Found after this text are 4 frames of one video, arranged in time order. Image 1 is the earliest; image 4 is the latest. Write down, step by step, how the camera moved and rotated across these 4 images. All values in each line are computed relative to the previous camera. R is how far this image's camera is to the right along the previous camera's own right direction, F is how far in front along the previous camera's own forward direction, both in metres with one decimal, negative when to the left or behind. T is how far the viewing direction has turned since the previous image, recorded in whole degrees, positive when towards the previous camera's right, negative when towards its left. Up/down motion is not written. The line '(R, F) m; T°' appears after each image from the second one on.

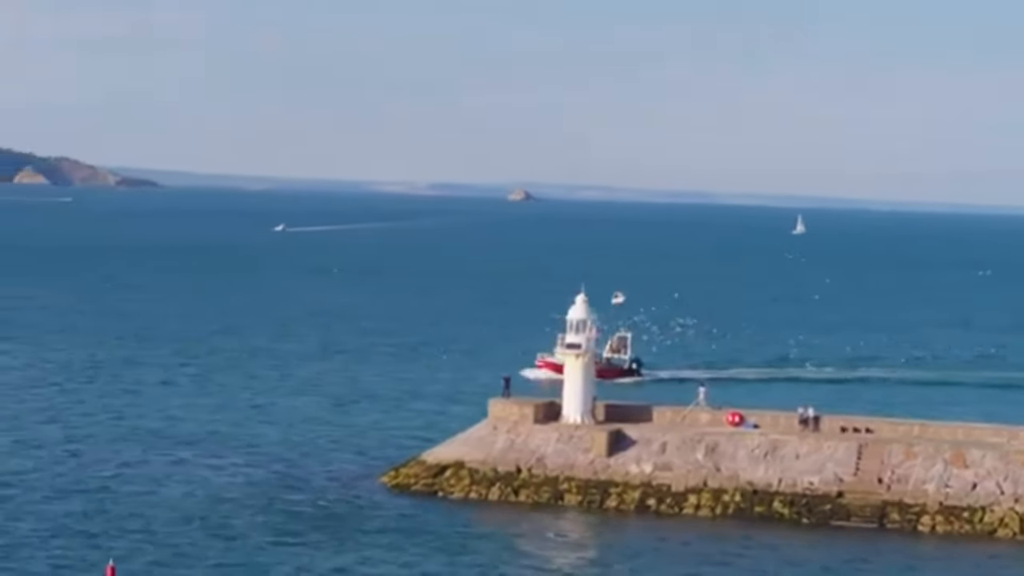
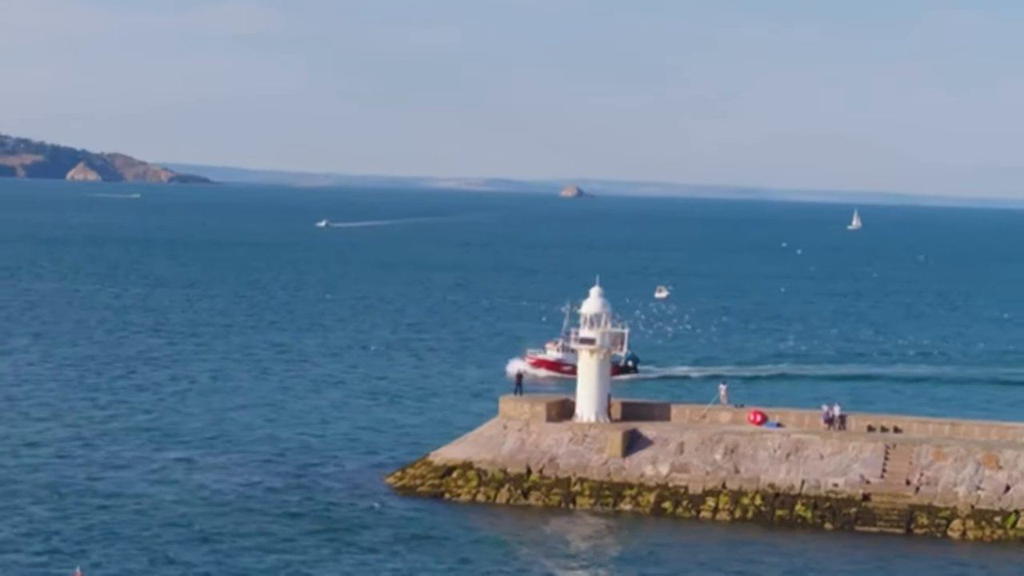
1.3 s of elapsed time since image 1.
(+0.4, +1.5) m; -1°
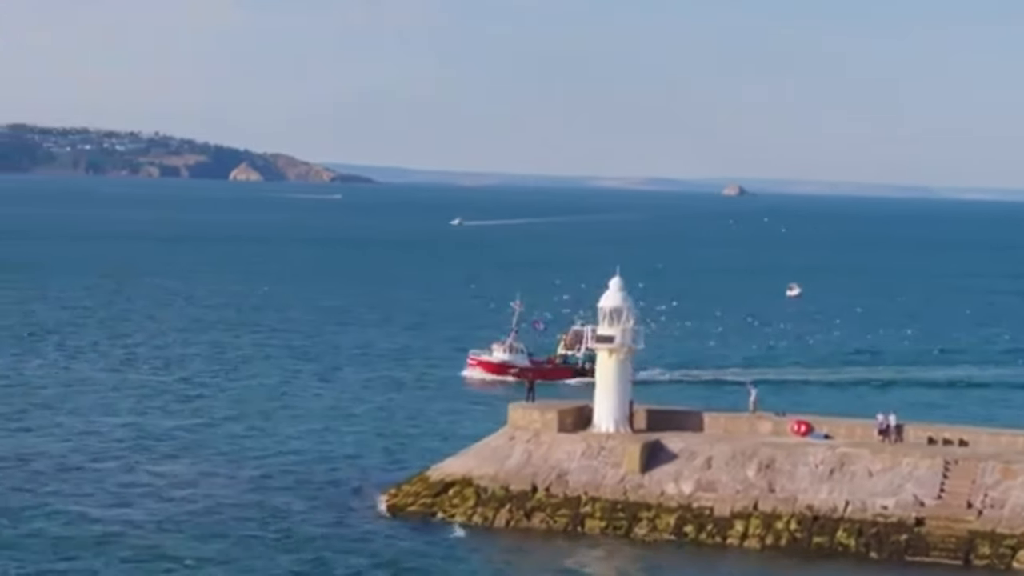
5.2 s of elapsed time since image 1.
(+2.0, +4.1) m; -4°
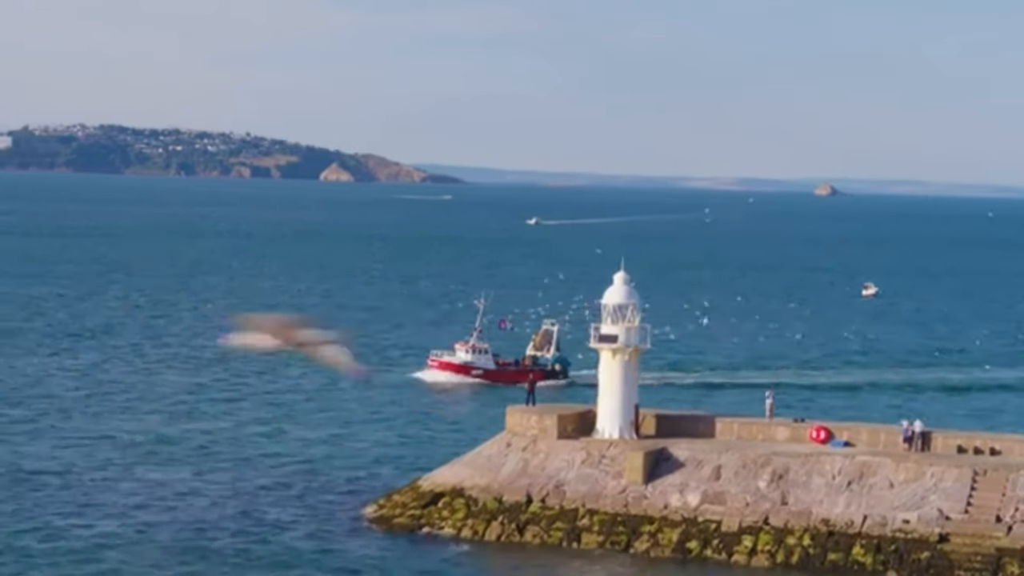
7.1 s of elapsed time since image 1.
(+1.1, +2.0) m; -2°
